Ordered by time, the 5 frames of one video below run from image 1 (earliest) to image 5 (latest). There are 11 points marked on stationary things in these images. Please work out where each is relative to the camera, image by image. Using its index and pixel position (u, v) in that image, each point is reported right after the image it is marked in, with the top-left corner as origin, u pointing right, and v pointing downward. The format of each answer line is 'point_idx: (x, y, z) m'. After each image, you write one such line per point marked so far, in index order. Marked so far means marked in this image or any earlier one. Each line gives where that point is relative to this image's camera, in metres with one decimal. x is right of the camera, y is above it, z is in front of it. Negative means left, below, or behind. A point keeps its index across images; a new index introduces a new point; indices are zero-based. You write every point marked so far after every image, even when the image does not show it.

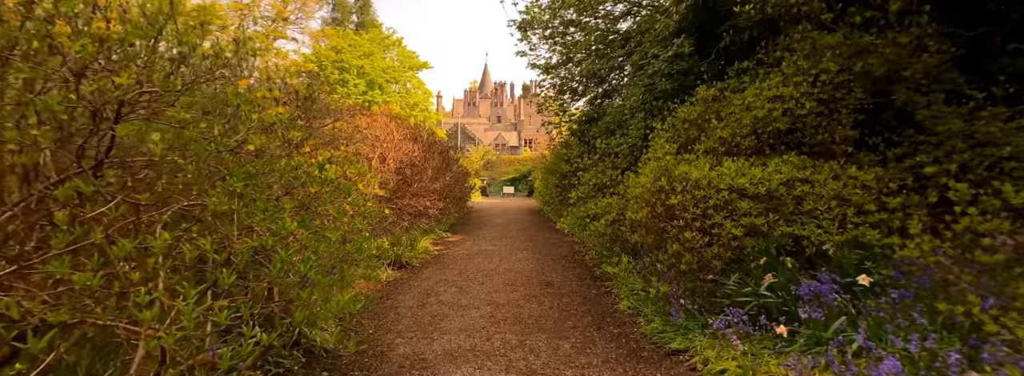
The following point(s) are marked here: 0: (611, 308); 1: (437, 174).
0: (+0.9, -1.1, +4.5) m
1: (-1.6, +0.3, +10.2) m
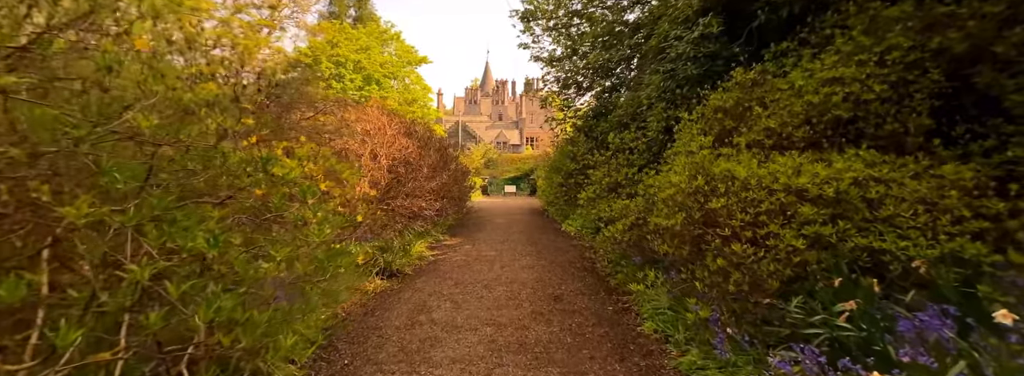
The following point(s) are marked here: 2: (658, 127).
0: (+1.0, -1.1, +3.9) m
1: (-1.6, +0.3, +9.6) m
2: (+1.6, +0.7, +5.3) m
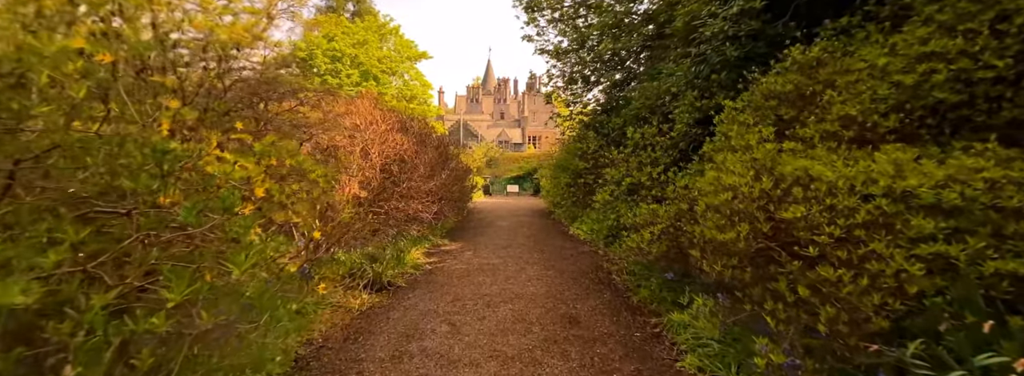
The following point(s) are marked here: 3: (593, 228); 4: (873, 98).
0: (+1.0, -1.2, +3.1) m
1: (-1.5, +0.3, +8.8) m
2: (+1.7, +0.6, +4.5) m
3: (+1.2, -0.6, +7.4) m
4: (+2.1, +0.5, +2.8) m
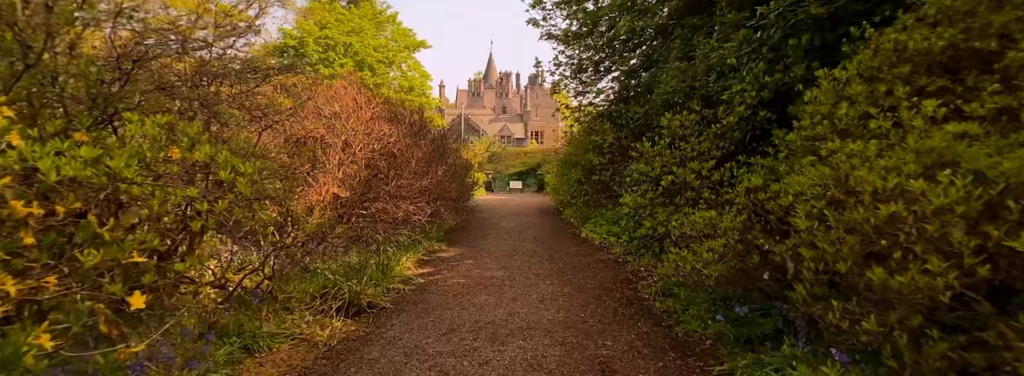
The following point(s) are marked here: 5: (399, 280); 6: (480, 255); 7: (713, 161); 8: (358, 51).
0: (+1.1, -1.2, +2.1) m
1: (-1.4, +0.3, +7.8) m
2: (+1.7, +0.6, +3.5) m
3: (+1.3, -0.6, +6.3) m
4: (+2.2, +0.5, +1.7) m
5: (-1.3, -1.1, +5.7) m
6: (-0.5, -1.0, +7.2) m
7: (+1.6, +0.2, +3.8) m
8: (-5.6, +5.0, +17.6) m
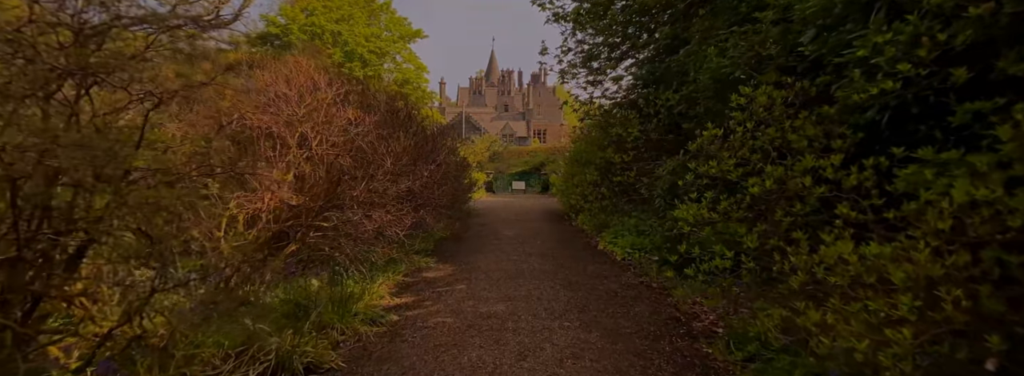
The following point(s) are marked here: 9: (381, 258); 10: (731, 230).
0: (+1.1, -1.2, +0.7) m
1: (-1.4, +0.3, +6.4) m
2: (+1.8, +0.6, +2.1) m
3: (+1.4, -0.6, +4.9) m
4: (+2.2, +0.4, +0.3) m
5: (-1.3, -1.1, +4.3) m
6: (-0.4, -1.0, +5.8) m
7: (+1.6, +0.2, +2.4) m
8: (-5.6, +5.0, +16.2) m
9: (-1.5, -0.8, +5.6) m
10: (+1.4, -0.2, +3.0) m
